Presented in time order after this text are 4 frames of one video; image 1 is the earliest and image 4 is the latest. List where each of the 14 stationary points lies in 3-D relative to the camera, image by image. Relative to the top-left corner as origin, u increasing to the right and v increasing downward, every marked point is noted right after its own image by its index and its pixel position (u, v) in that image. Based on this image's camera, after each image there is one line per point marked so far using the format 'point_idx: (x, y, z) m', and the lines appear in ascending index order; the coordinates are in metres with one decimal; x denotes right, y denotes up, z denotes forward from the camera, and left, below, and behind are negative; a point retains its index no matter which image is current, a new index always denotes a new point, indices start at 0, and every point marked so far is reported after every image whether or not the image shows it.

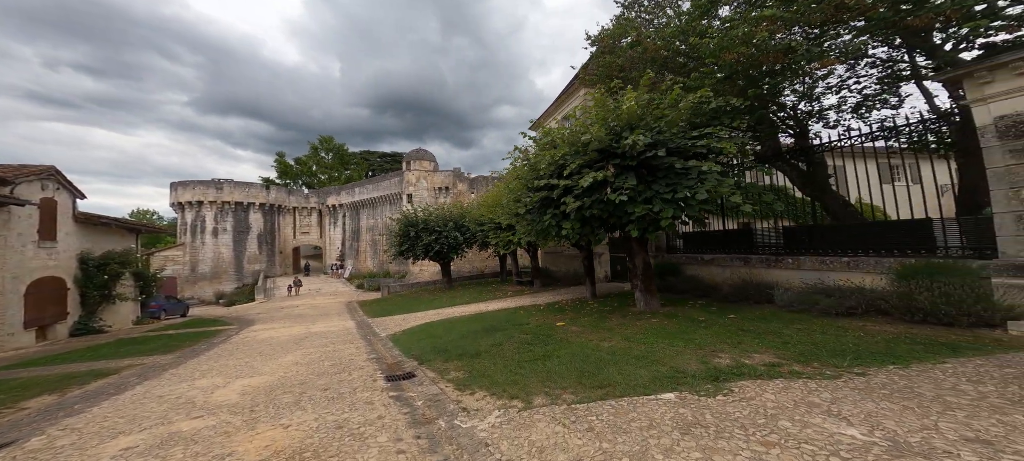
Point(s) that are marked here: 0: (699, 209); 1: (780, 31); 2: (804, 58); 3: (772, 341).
0: (+3.2, +0.4, +6.4) m
1: (+5.2, +4.1, +7.2) m
2: (+5.5, +3.5, +6.9) m
3: (+4.0, -1.7, +5.7) m
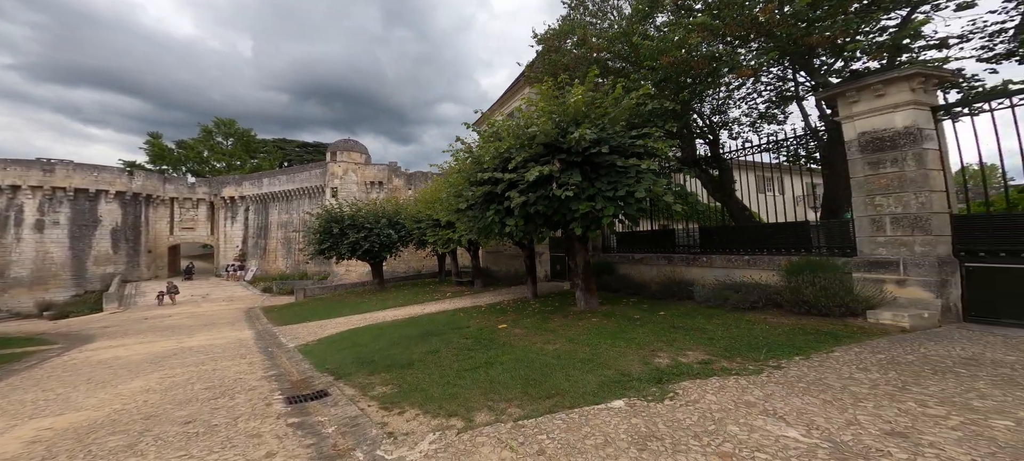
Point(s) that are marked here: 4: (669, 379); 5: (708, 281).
0: (+2.2, +0.4, +6.5) m
1: (+4.1, +4.1, +7.7) m
2: (+4.4, +3.5, +7.4) m
3: (+3.1, -1.7, +6.0) m
4: (+1.7, -1.6, +3.9) m
5: (+4.5, -1.2, +8.8) m
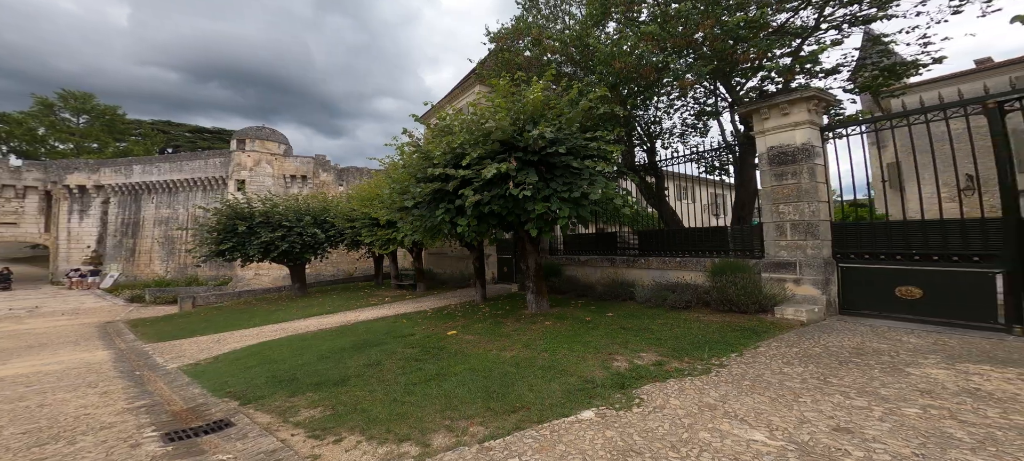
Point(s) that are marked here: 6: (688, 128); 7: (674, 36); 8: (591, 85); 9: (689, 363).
0: (+1.4, +0.4, +6.6) m
1: (+3.2, +4.0, +8.0) m
2: (+3.5, +3.4, +7.8) m
3: (+2.3, -1.8, +6.2) m
4: (+1.2, -1.6, +3.8) m
5: (+3.3, -1.3, +9.1) m
6: (+4.6, +2.9, +10.3) m
7: (+3.5, +4.2, +7.8) m
8: (+1.9, +3.5, +8.7) m
9: (+2.3, -1.8, +4.9) m
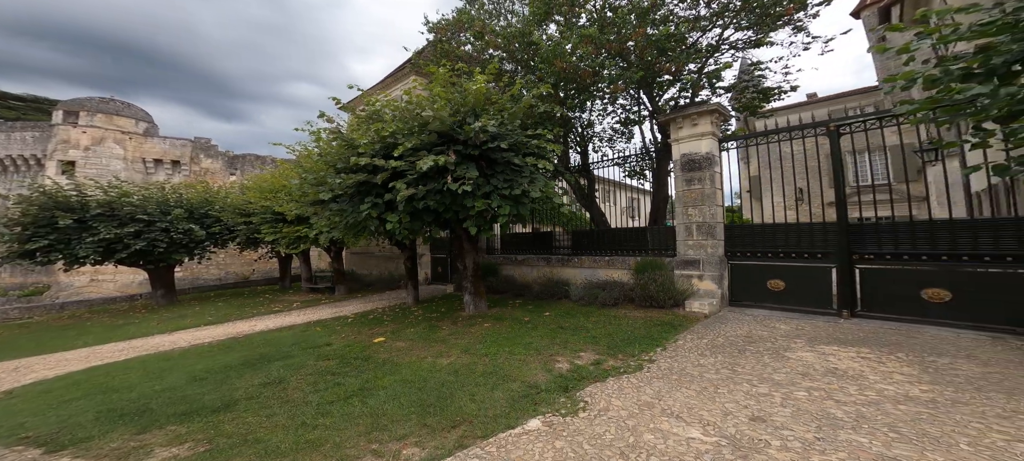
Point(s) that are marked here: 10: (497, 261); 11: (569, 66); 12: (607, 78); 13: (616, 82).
0: (+0.3, +0.4, +6.5) m
1: (+1.9, +4.0, +8.2) m
2: (+2.2, +3.4, +8.1) m
3: (+1.3, -1.8, +6.3) m
4: (+0.6, -1.6, +3.8) m
5: (+1.7, -1.3, +9.4) m
6: (+2.9, +2.9, +10.8) m
7: (+2.2, +4.2, +8.1) m
8: (+0.5, +3.5, +8.6) m
9: (+1.5, -1.8, +5.0) m
10: (-0.6, -1.0, +11.7) m
11: (+1.2, +3.6, +8.0) m
12: (+2.1, +3.4, +8.1) m
13: (+2.3, +3.3, +8.1) m
